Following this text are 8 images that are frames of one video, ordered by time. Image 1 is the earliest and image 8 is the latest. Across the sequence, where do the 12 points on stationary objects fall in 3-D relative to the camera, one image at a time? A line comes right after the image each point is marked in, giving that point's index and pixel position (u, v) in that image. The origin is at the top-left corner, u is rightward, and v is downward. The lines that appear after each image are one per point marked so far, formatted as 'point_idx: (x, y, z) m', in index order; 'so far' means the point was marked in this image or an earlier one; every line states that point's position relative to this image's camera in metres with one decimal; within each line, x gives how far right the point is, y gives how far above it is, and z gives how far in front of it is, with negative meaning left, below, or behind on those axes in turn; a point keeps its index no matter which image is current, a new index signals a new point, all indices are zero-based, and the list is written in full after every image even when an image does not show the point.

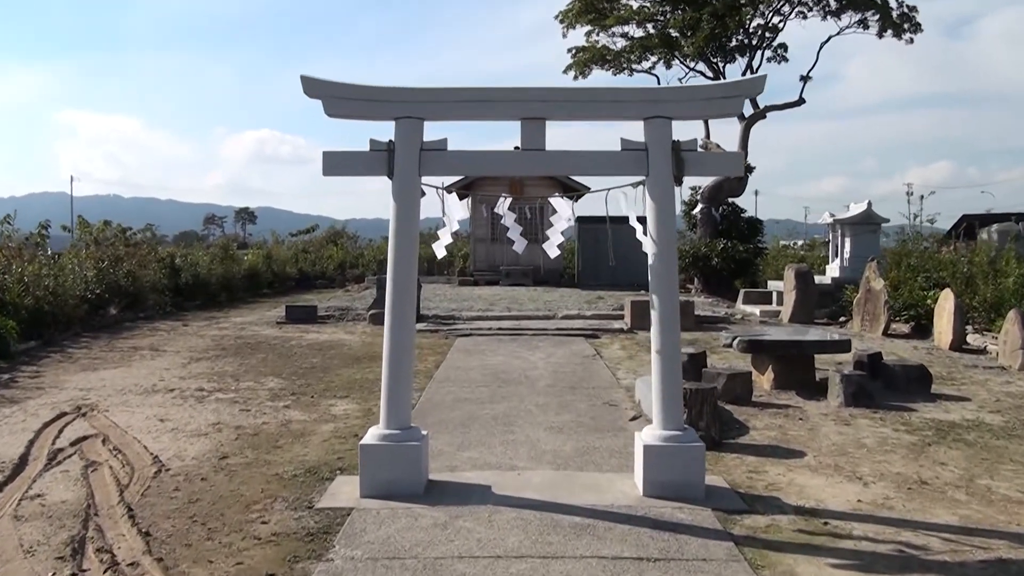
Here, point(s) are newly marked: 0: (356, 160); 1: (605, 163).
0: (-0.6, +0.5, +4.6) m
1: (+0.3, +0.5, +4.6) m
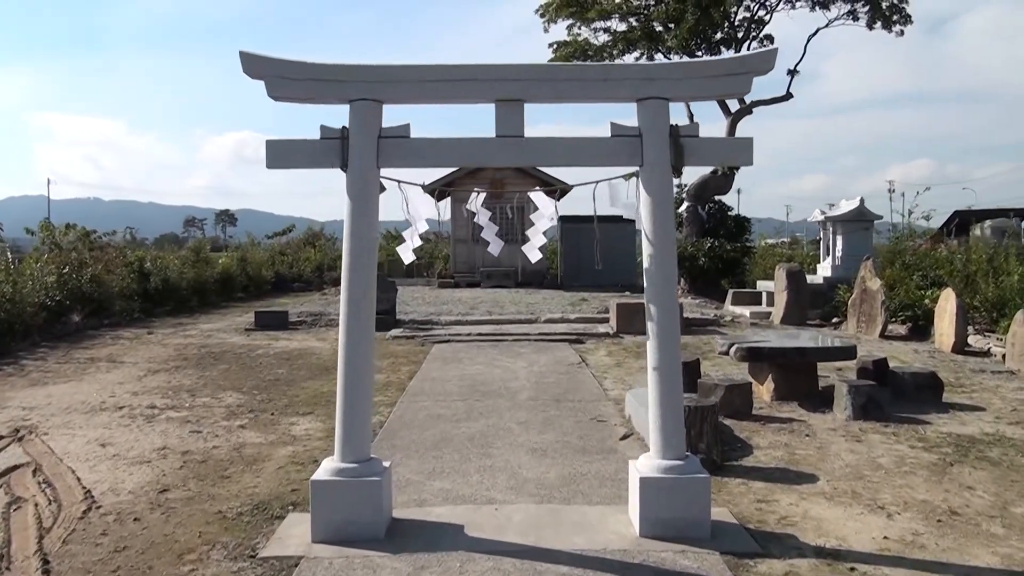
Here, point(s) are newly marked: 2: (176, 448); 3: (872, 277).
0: (-0.7, +0.5, +4.0) m
1: (+0.3, +0.5, +4.0) m
2: (-1.6, -0.8, +5.9) m
3: (+3.8, +0.1, +12.8) m
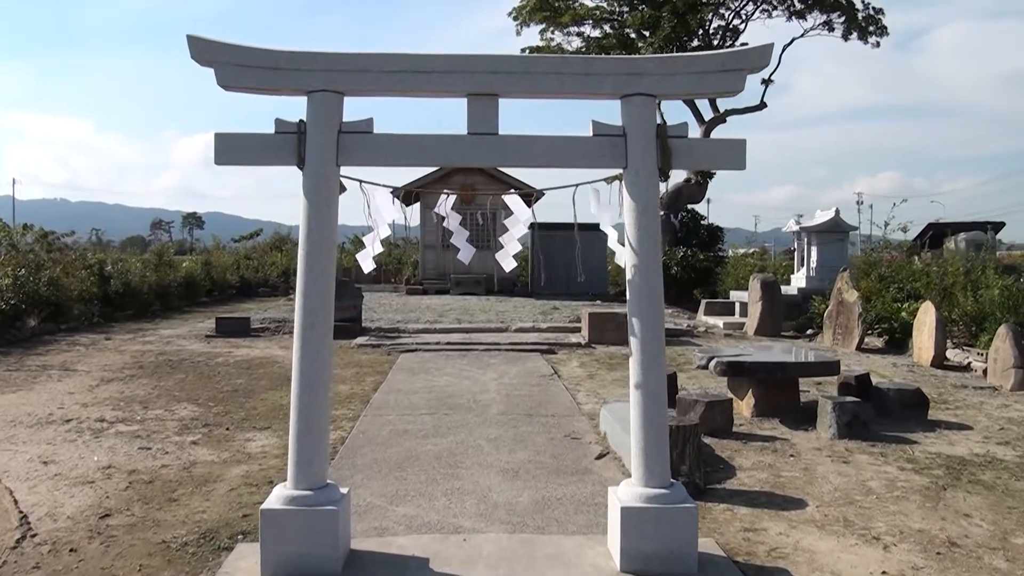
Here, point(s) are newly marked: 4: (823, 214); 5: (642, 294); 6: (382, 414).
0: (-0.8, +0.4, +3.7) m
1: (+0.2, +0.4, +3.7) m
2: (-1.8, -0.8, +5.5) m
3: (+3.5, 0.0, +12.6) m
4: (+3.9, +0.9, +15.5) m
5: (+0.4, 0.0, +3.6) m
6: (-0.7, -0.7, +6.9) m
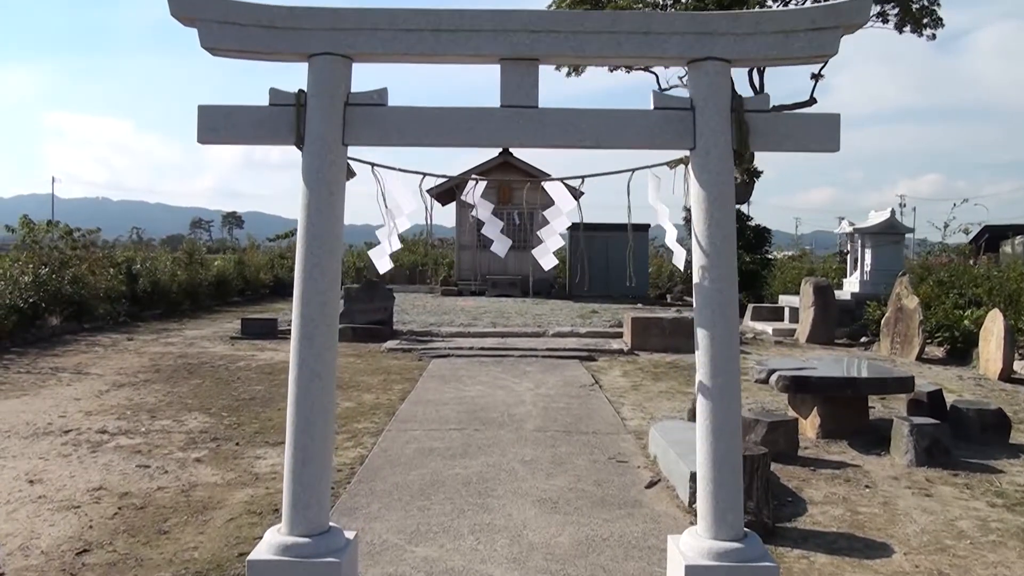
0: (-0.7, +0.4, +3.0) m
1: (+0.3, +0.4, +3.0) m
2: (-1.6, -0.8, +4.9) m
3: (+3.8, -0.1, +11.8) m
4: (+4.4, +0.9, +14.7) m
5: (+0.5, 0.0, +3.0) m
6: (-0.5, -0.7, +6.3) m
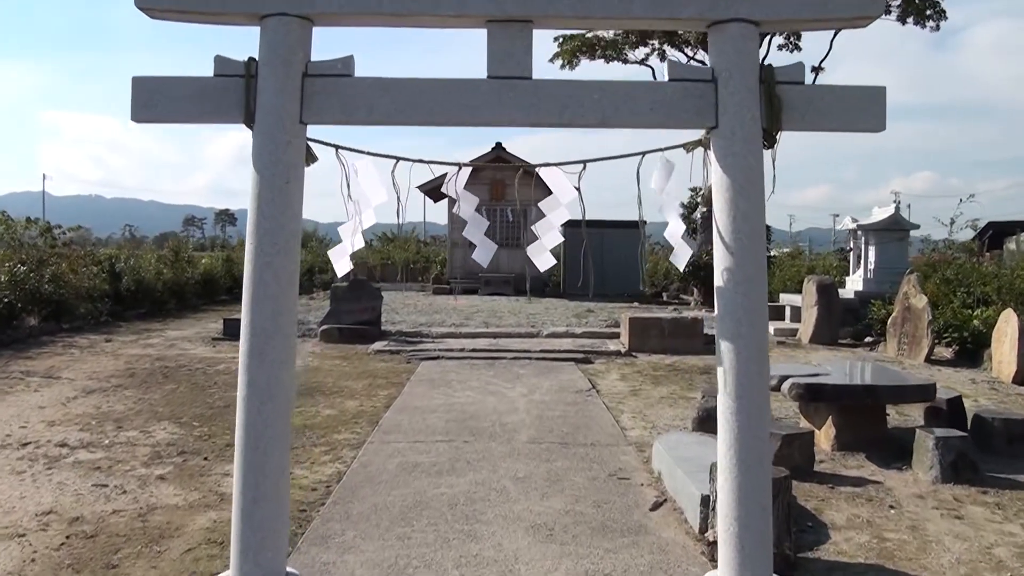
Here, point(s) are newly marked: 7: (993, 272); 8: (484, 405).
0: (-0.7, +0.4, +2.6) m
1: (+0.3, +0.4, +2.6) m
2: (-1.6, -0.8, +4.5) m
3: (+3.8, -0.1, +11.4) m
4: (+4.3, +0.9, +14.3) m
5: (+0.5, -0.1, +2.5) m
6: (-0.6, -0.7, +5.8) m
7: (+4.9, +0.2, +12.3) m
8: (-0.2, -0.7, +7.1) m
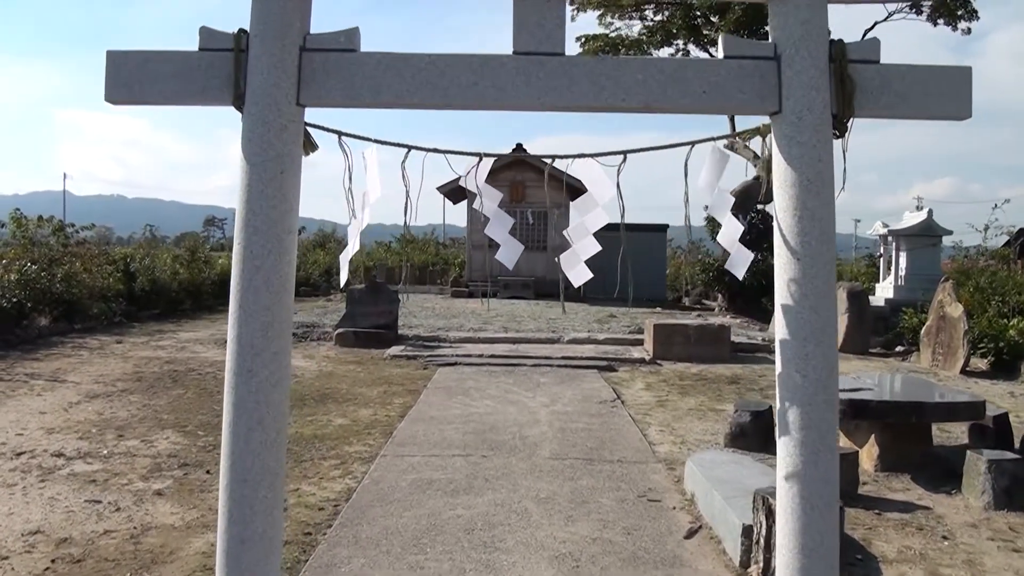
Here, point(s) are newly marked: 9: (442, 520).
0: (-0.6, +0.4, +2.3) m
1: (+0.3, +0.4, +2.2) m
2: (-1.6, -0.8, +4.1) m
3: (+4.0, -0.1, +11.0) m
4: (+4.6, +0.8, +13.9) m
5: (+0.5, -0.1, +2.2) m
6: (-0.5, -0.7, +5.5) m
7: (+5.1, +0.1, +11.9) m
8: (0.0, -0.7, +6.8) m
9: (-0.2, -0.8, +4.2) m
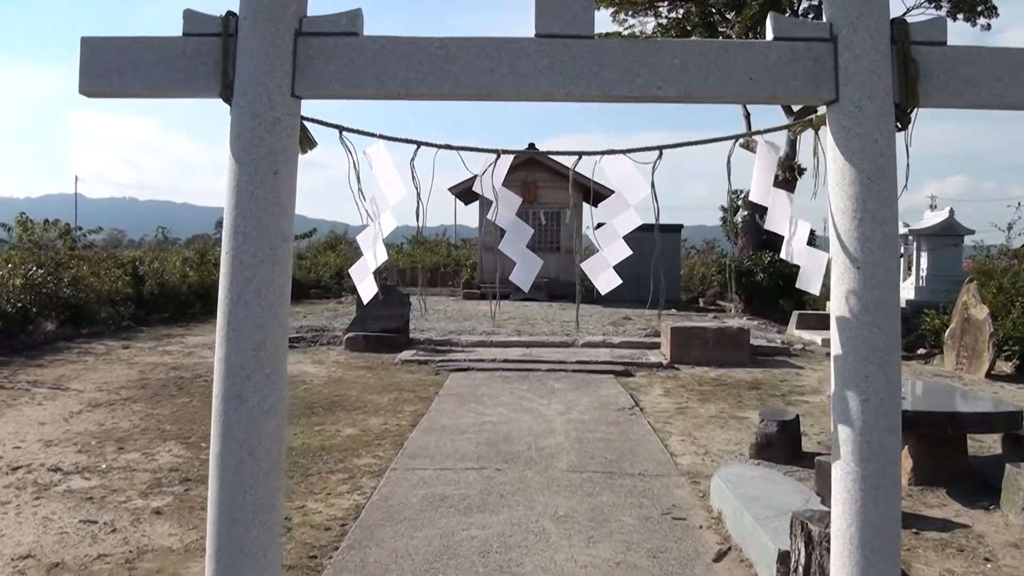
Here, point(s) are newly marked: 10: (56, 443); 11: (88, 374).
0: (-0.6, +0.4, +2.0) m
1: (+0.4, +0.3, +2.0) m
2: (-1.5, -0.9, +3.9) m
3: (+4.1, -0.1, +10.7) m
4: (+4.7, +0.8, +13.6) m
5: (+0.6, -0.1, +1.9) m
6: (-0.4, -0.8, +5.3) m
7: (+5.2, +0.1, +11.6) m
8: (0.0, -0.7, +6.5) m
9: (-0.2, -0.8, +3.9) m
10: (-2.3, -0.8, +6.0) m
11: (-3.3, -0.7, +9.4) m
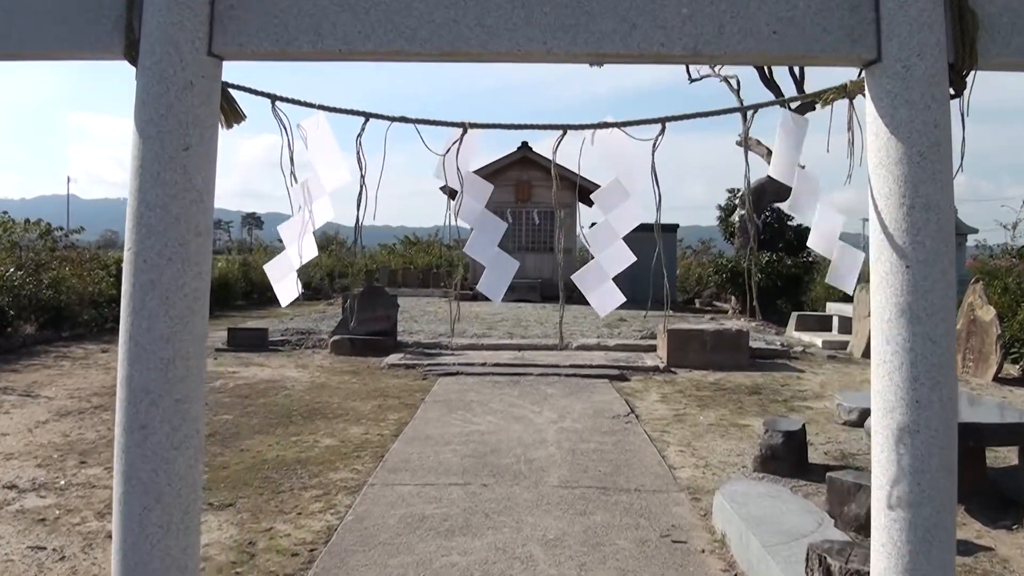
0: (-0.6, +0.4, +1.7) m
1: (+0.3, +0.3, +1.7) m
2: (-1.6, -0.9, +3.5) m
3: (+4.0, -0.1, +10.4) m
4: (+4.6, +0.8, +13.3) m
5: (+0.5, -0.1, +1.6) m
6: (-0.5, -0.8, +4.9) m
7: (+5.1, +0.1, +11.3) m
8: (0.0, -0.7, +6.2) m
9: (-0.2, -0.8, +3.6) m
10: (-2.3, -0.8, +5.7) m
11: (-3.3, -0.7, +9.1) m
